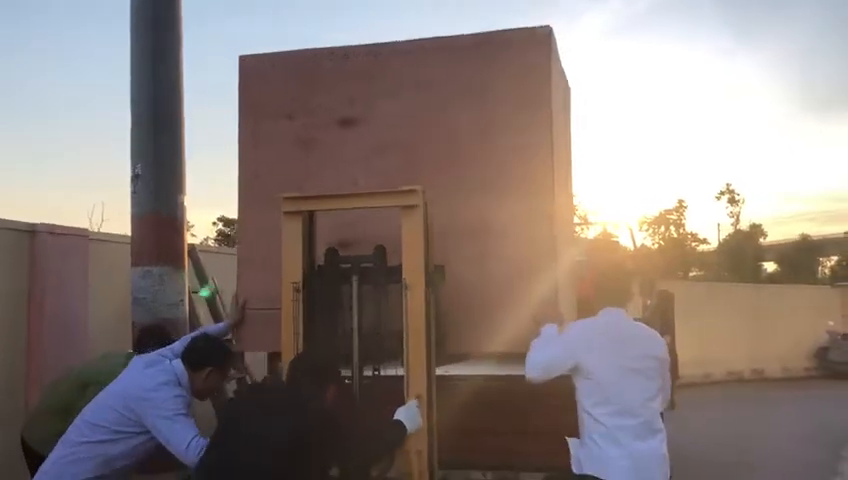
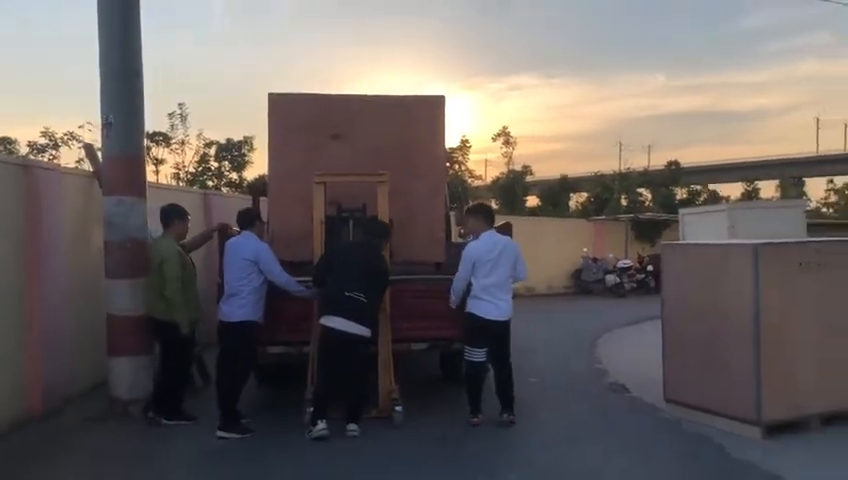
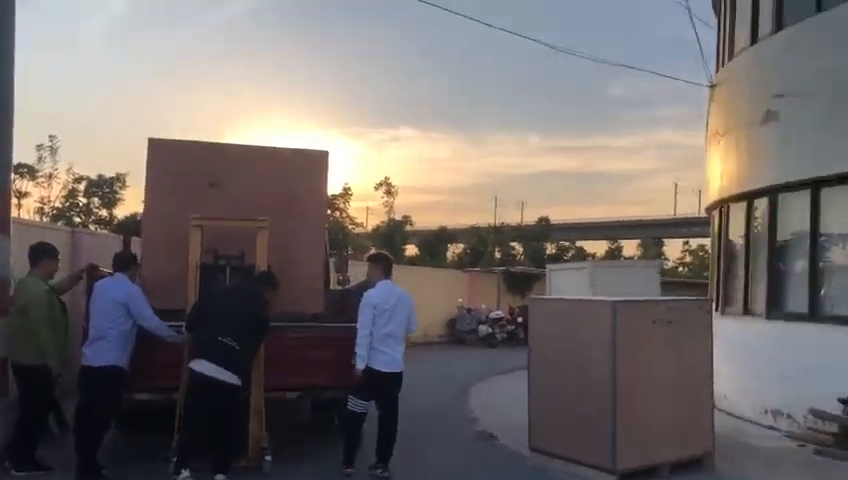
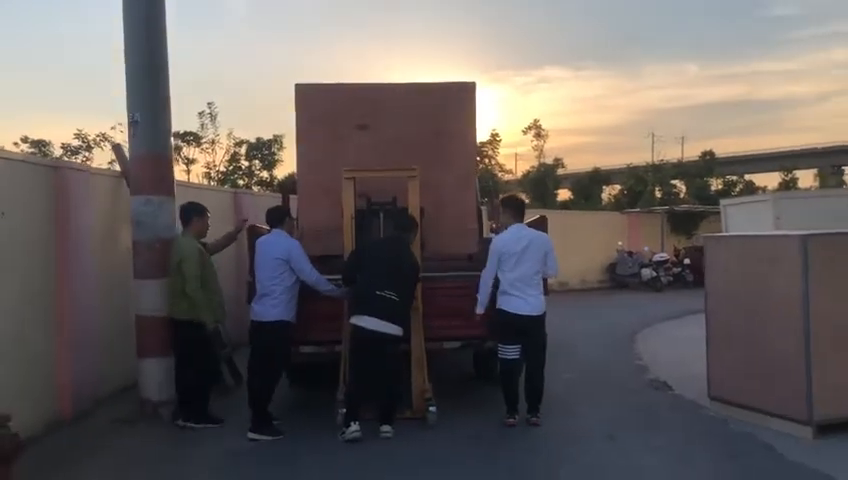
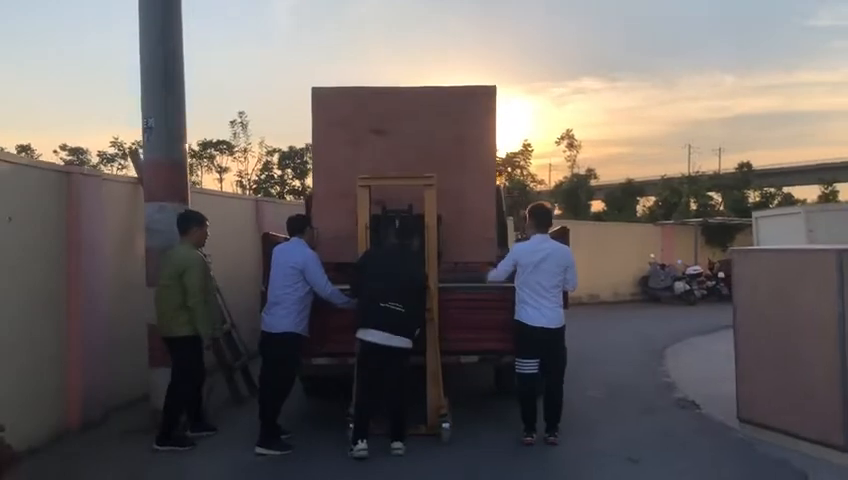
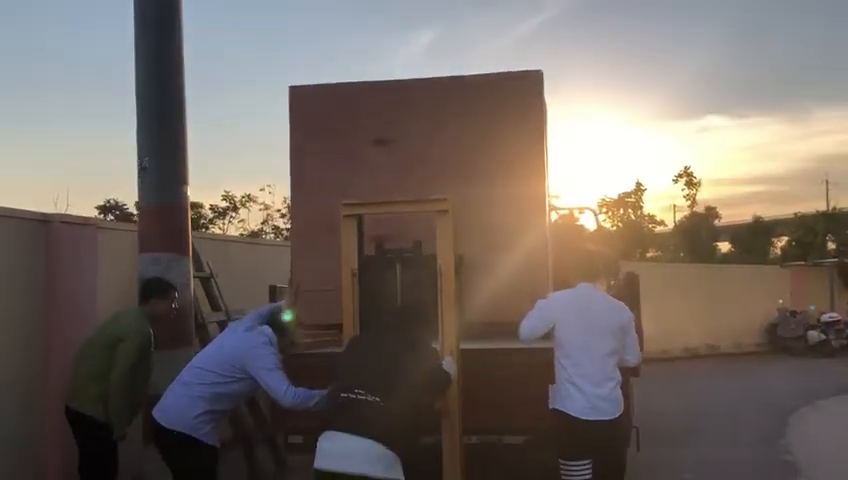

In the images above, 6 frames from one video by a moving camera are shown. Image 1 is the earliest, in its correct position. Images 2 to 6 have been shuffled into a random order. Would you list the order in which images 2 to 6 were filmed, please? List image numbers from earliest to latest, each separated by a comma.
6, 5, 4, 2, 3
